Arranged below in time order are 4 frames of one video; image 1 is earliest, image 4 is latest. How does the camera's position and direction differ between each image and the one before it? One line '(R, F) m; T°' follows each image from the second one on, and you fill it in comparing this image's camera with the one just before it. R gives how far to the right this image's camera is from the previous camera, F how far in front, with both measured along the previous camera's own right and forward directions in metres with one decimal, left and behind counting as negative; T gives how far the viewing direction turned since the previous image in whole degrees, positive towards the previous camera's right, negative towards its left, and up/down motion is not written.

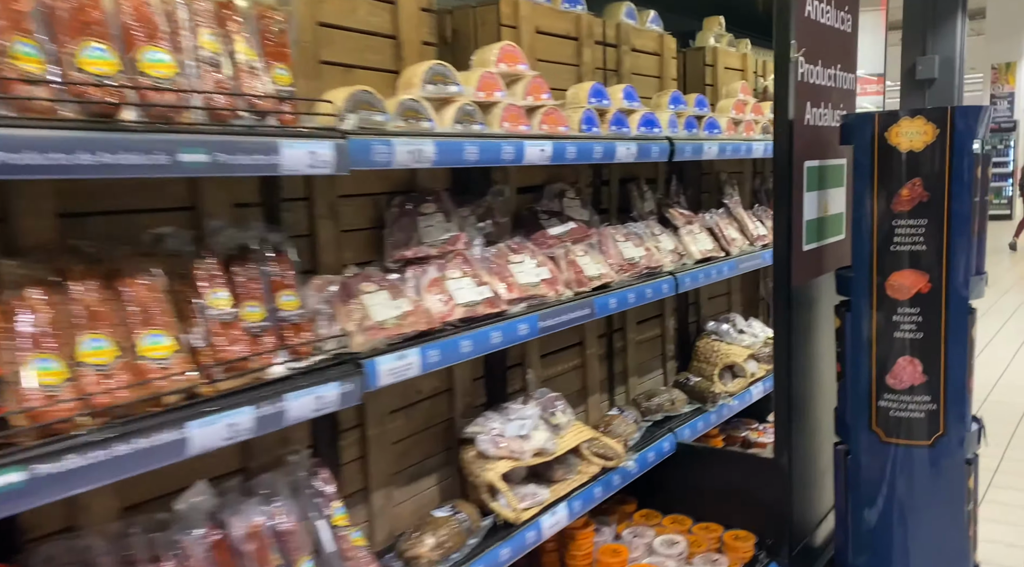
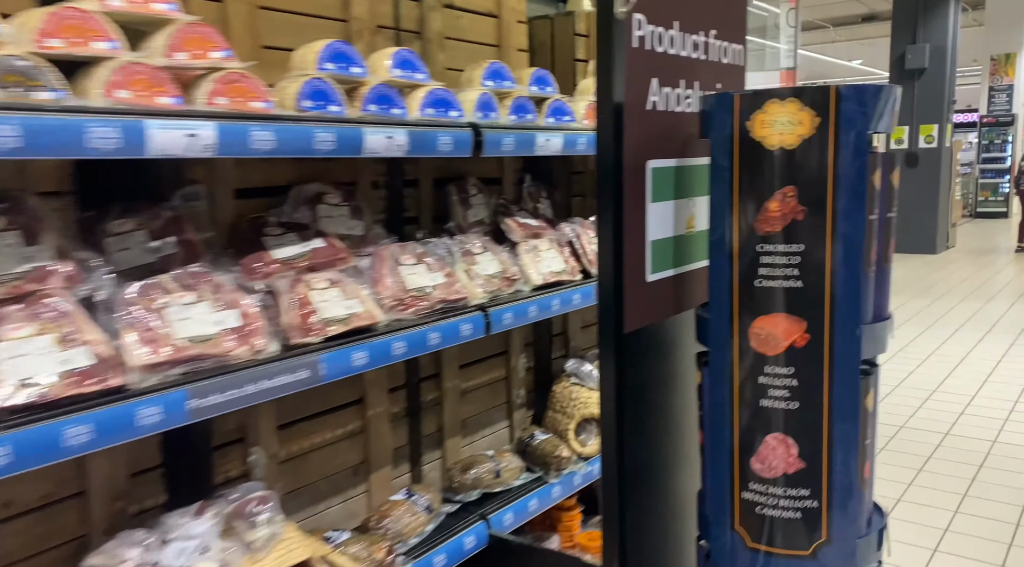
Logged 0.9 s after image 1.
(+0.5, +0.6) m; 0°
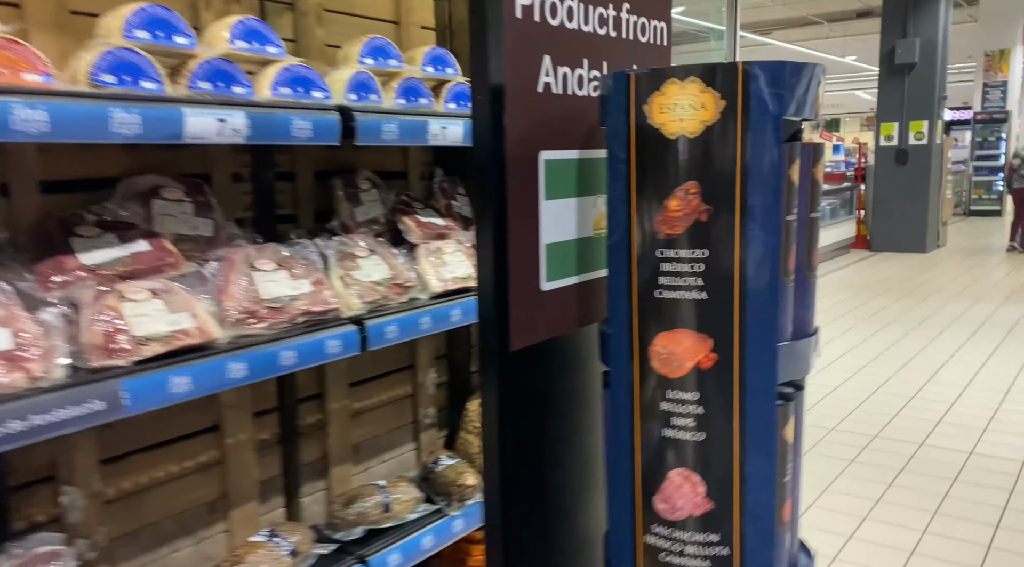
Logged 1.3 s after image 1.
(+0.2, +0.2) m; 0°
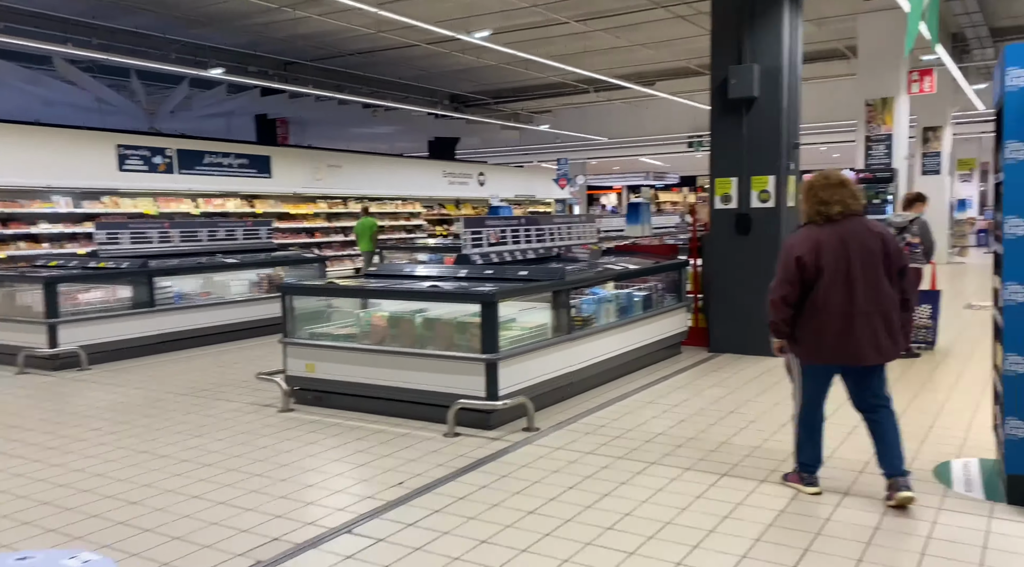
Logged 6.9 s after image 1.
(+2.1, +3.1) m; +5°
